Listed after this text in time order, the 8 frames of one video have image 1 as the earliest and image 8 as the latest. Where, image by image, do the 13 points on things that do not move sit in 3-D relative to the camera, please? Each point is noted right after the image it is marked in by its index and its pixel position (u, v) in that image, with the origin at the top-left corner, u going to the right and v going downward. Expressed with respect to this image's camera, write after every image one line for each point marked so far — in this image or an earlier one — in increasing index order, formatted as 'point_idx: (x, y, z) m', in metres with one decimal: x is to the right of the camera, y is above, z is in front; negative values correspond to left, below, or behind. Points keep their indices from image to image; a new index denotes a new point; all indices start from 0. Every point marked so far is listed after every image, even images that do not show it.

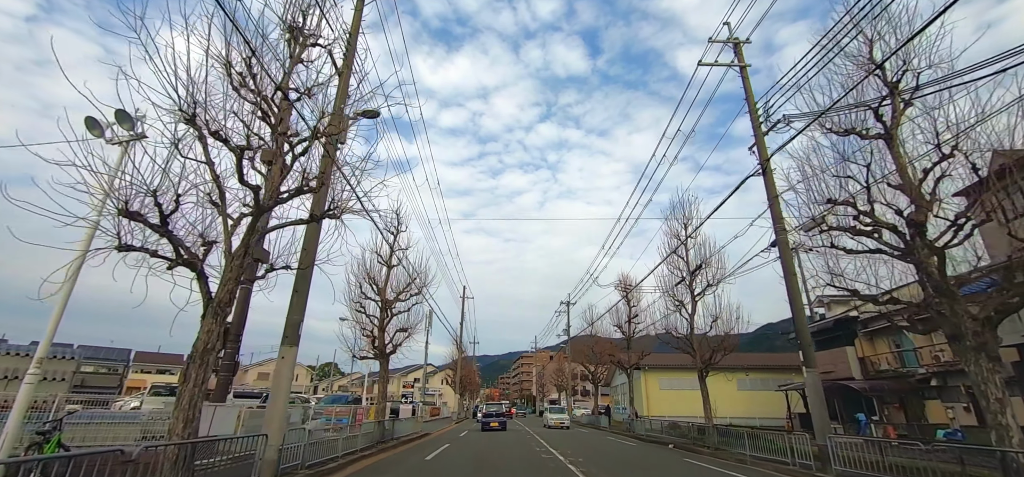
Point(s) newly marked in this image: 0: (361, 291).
0: (-4.9, -1.7, +14.8) m
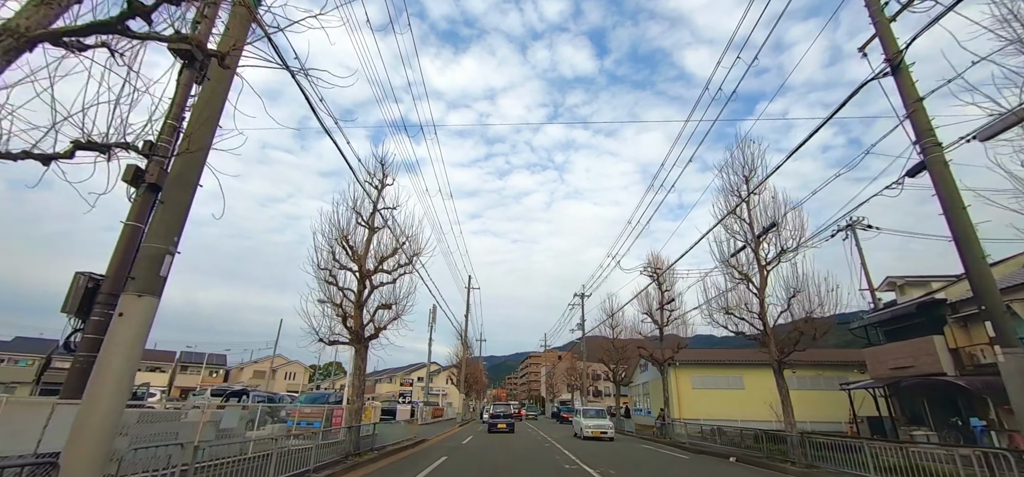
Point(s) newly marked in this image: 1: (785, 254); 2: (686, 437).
0: (-4.5, -0.4, +11.4) m
1: (+7.1, -0.4, +11.8) m
2: (+7.3, -8.4, +19.3) m
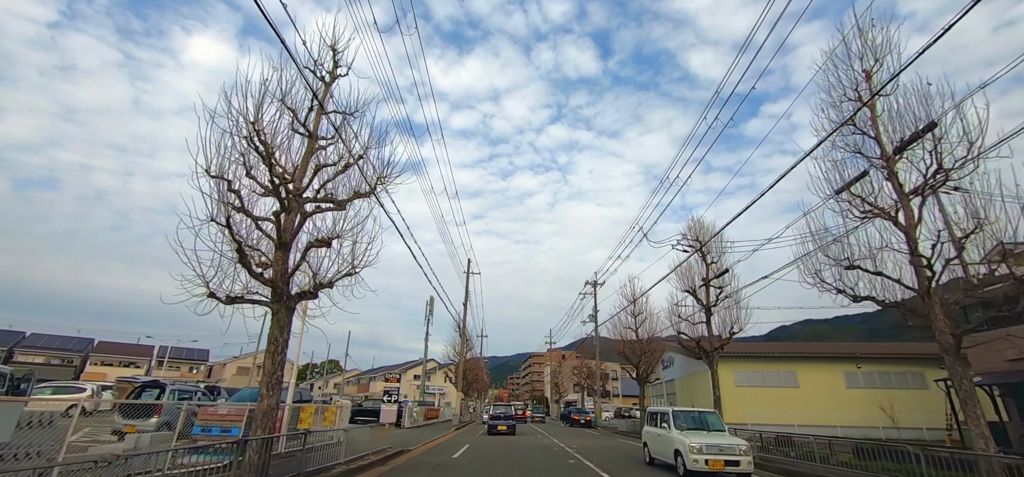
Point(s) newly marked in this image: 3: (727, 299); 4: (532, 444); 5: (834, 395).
0: (-4.3, +1.1, +7.3) m
1: (+7.3, +1.1, +7.6) m
2: (+7.5, -6.9, +15.0) m
3: (+7.4, -2.1, +15.8) m
4: (+0.8, -8.6, +19.3) m
5: (+13.9, -6.8, +19.8) m
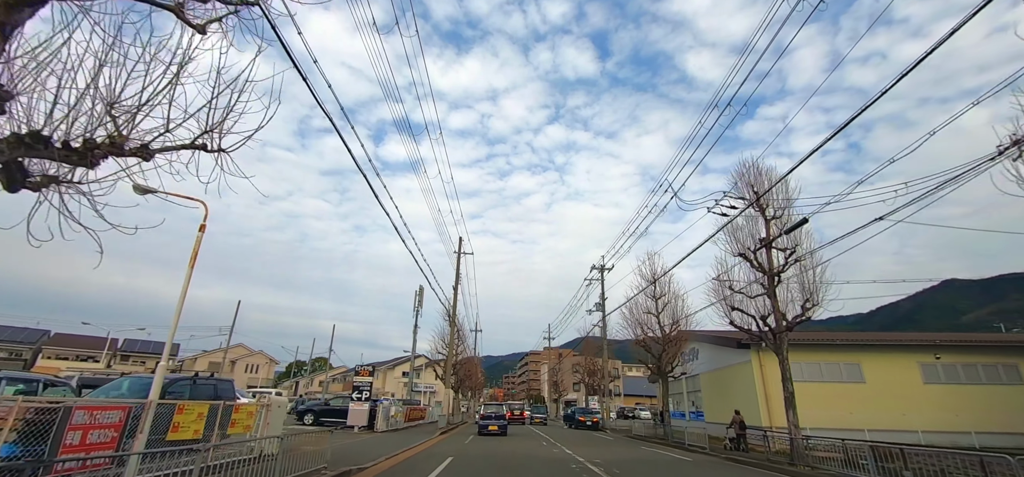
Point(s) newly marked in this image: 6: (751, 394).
0: (-4.2, +2.7, +3.2) m
1: (+7.3, +2.6, +3.6) m
2: (+7.4, -5.4, +11.1) m
3: (+7.4, -0.6, +11.8) m
4: (+0.7, -7.1, +15.2) m
5: (+13.8, -5.4, +15.9) m
6: (+8.7, -5.7, +16.8) m
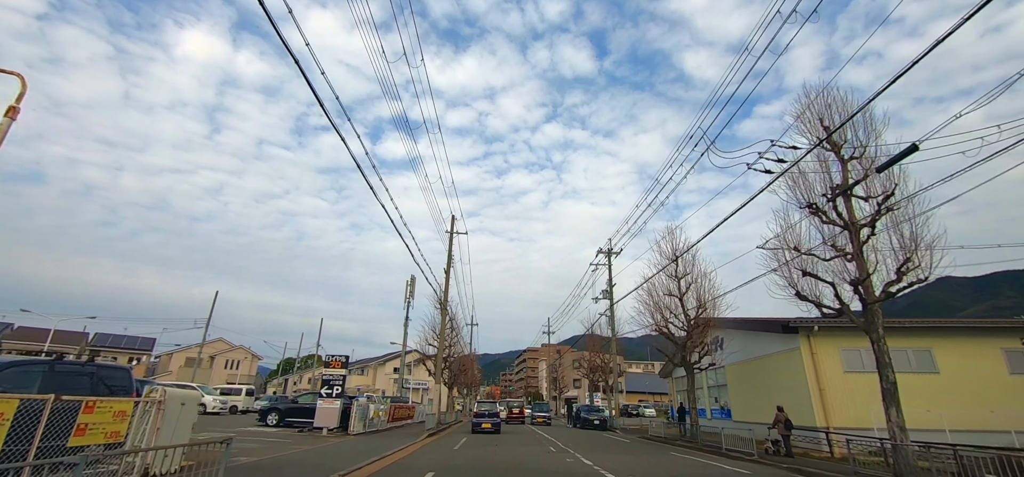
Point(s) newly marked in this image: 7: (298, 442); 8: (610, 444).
0: (-4.2, +3.8, +0.3) m
1: (+7.4, +3.7, +0.7) m
2: (+7.4, -4.3, +8.2) m
3: (+7.4, +0.5, +8.9) m
4: (+0.7, -5.9, +12.3) m
5: (+13.8, -4.2, +13.1) m
6: (+8.7, -4.6, +14.0) m
7: (-6.4, -6.1, +13.7) m
8: (+3.2, -6.7, +14.8) m
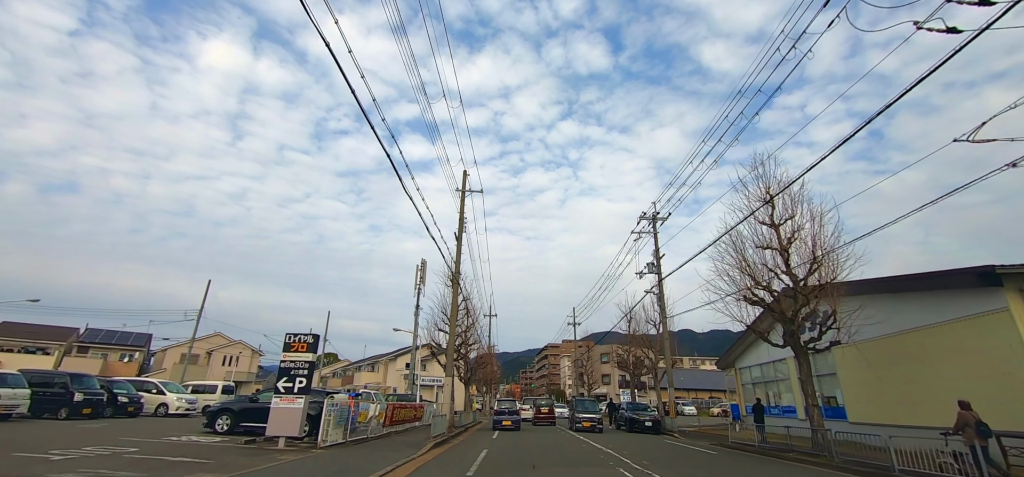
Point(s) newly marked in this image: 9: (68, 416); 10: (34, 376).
0: (-4.0, +5.4, -4.4) m
1: (+7.5, +5.5, -4.3) m
2: (+8.0, -2.4, +3.2) m
3: (+7.9, +2.4, +3.9) m
4: (+1.4, -4.2, +7.5) m
5: (+14.5, -2.2, +7.8) m
6: (+9.5, -2.6, +8.9) m
7: (-5.6, -4.4, +9.1) m
8: (+4.1, -4.8, +9.9) m
9: (-15.1, -6.0, +15.5) m
10: (-16.4, -4.8, +15.7) m
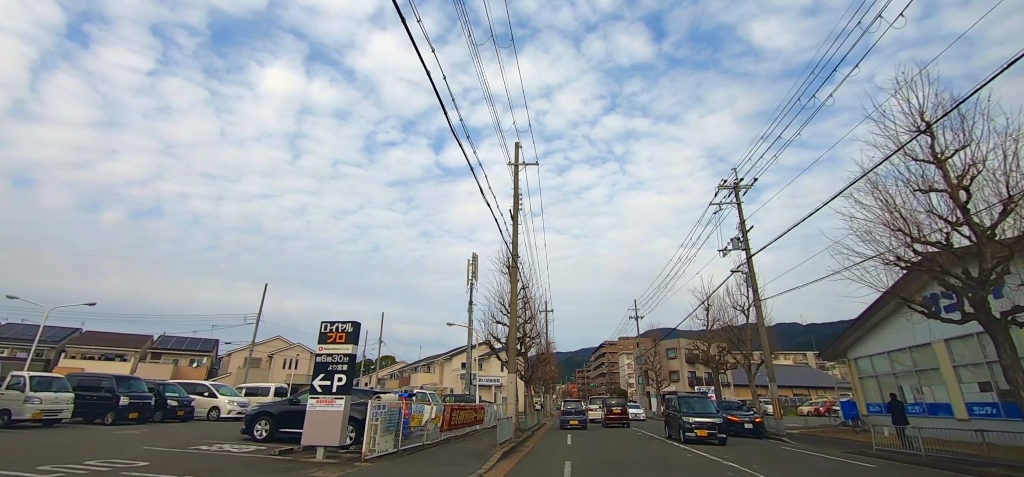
0: (-4.4, +6.1, -6.2) m
1: (+7.1, +6.7, -7.4) m
2: (+8.7, -1.1, 0.0) m
3: (+8.4, +3.6, +0.7) m
4: (+2.7, -3.2, +5.0) m
5: (+15.7, -0.6, +3.9) m
6: (+10.8, -1.3, +5.5) m
7: (-4.1, -3.8, +7.4) m
8: (+5.6, -3.8, +7.1) m
9: (-12.8, -5.9, +14.7) m
10: (-14.1, -4.7, +15.1) m
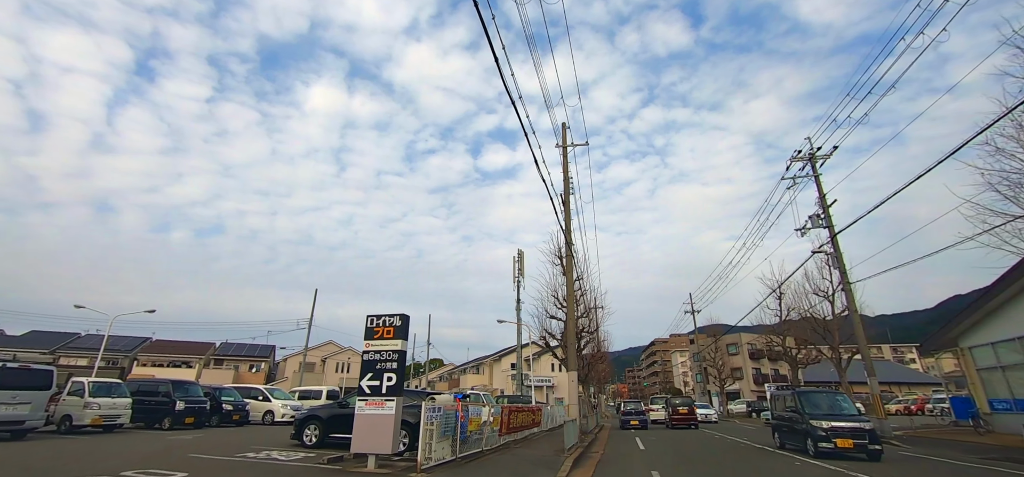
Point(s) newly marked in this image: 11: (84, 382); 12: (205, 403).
0: (-5.0, +6.3, -6.9) m
1: (+6.3, +7.5, -9.1) m
2: (+9.0, -0.3, -1.9) m
3: (+8.6, +4.4, -1.2) m
4: (+3.6, -2.7, +3.6) m
5: (+16.2, +0.5, +1.3) m
6: (+11.6, -0.4, +3.3) m
7: (-2.9, -3.6, +6.5) m
8: (+6.7, -3.1, +5.4) m
9: (-10.9, -6.0, +14.6) m
10: (-12.2, -4.9, +15.1) m
11: (-12.5, -4.2, +13.3) m
12: (-10.5, -5.6, +15.6) m
